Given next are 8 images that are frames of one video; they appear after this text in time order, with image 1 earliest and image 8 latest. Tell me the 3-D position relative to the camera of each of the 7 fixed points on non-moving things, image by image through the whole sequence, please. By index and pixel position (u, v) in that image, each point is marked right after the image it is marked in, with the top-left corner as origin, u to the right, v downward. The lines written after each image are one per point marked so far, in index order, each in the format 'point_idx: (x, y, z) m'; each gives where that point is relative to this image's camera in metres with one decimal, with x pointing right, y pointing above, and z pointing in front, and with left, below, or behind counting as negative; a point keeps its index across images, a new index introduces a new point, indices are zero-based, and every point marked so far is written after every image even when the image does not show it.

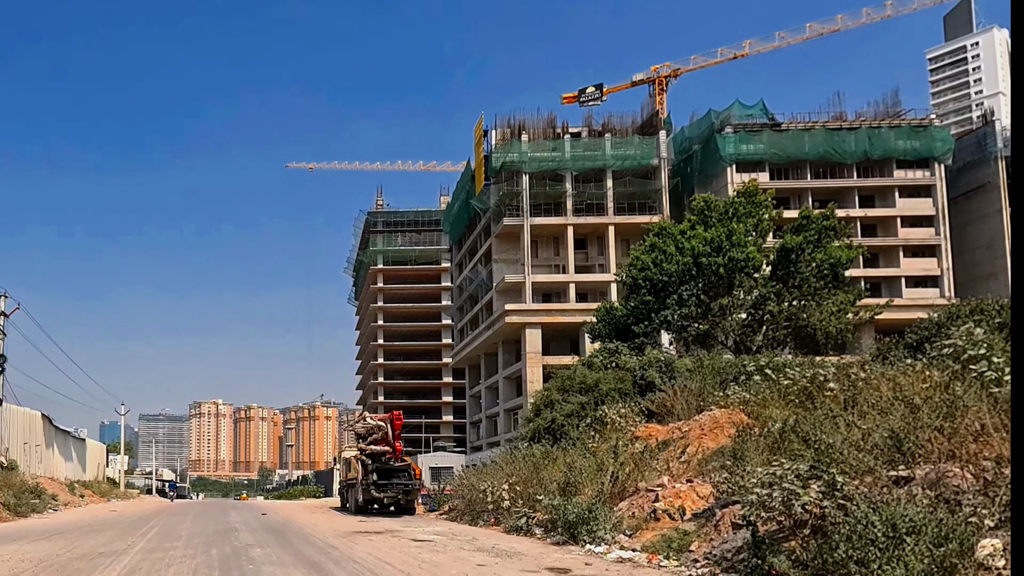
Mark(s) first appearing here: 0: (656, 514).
0: (+2.8, -4.4, +17.1) m
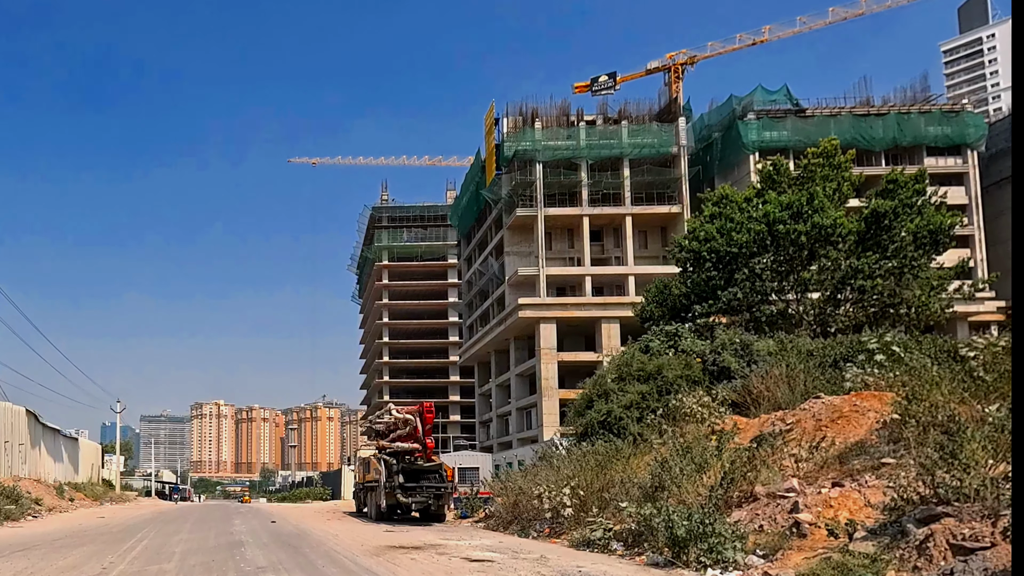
0: (+4.3, -3.5, +12.9) m
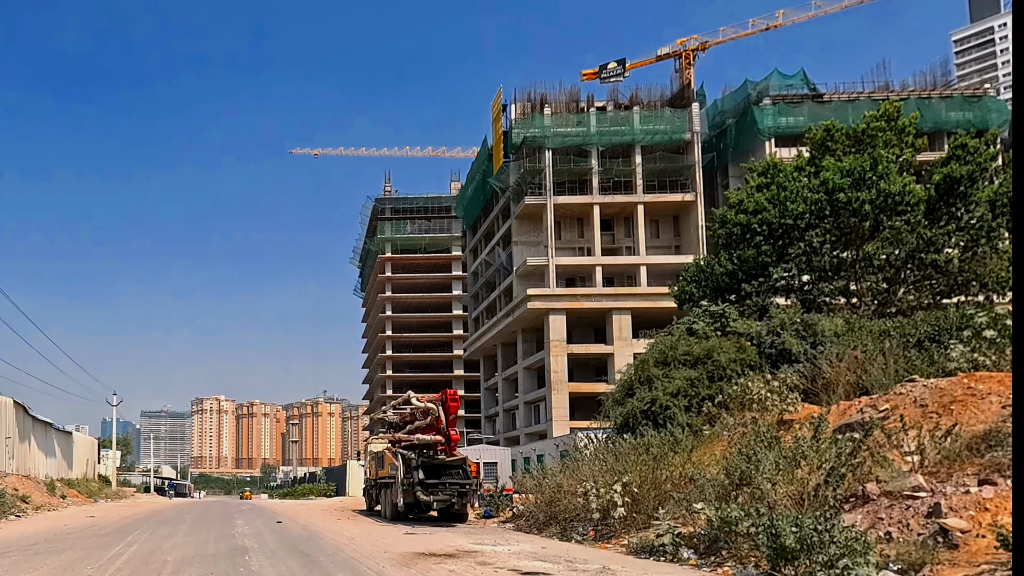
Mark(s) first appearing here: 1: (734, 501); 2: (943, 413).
0: (+5.1, -2.9, +10.2) m
1: (+3.6, -3.4, +14.1) m
2: (+7.0, -2.0, +14.3) m
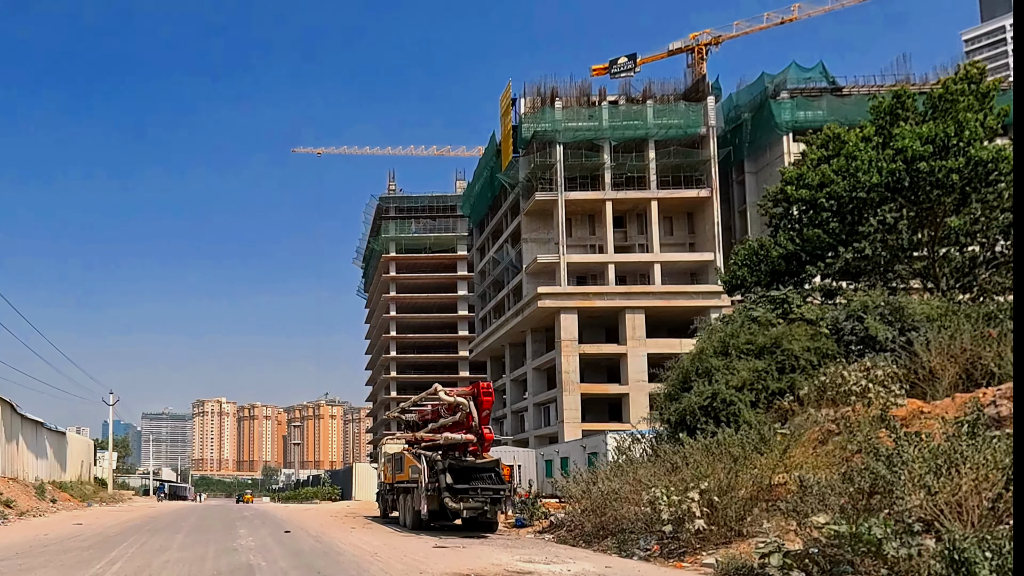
0: (+6.1, -2.4, +7.4) m
1: (+4.5, -2.9, +11.3) m
2: (+8.0, -1.5, +11.5) m
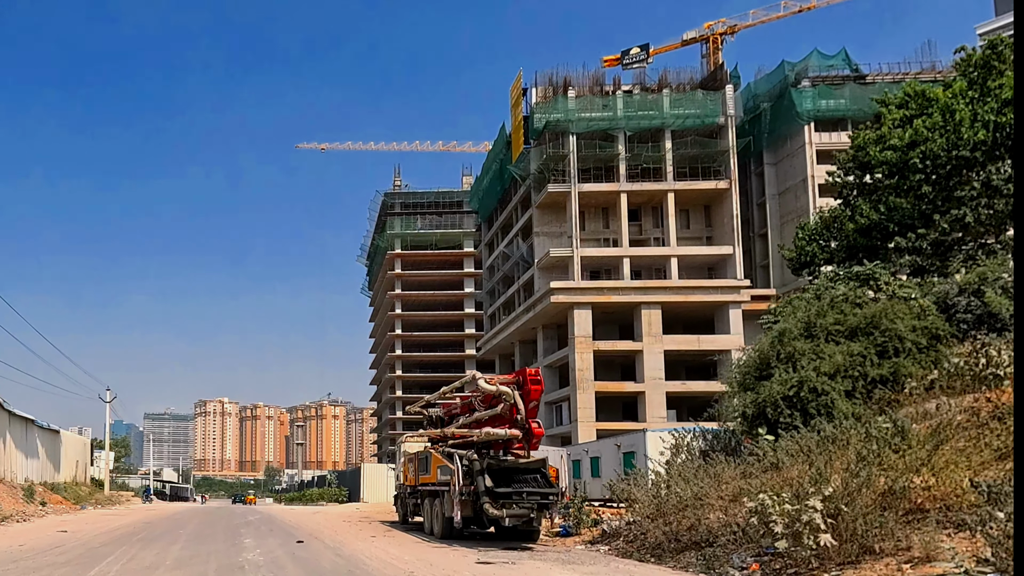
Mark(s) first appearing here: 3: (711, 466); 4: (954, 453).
0: (+7.1, -1.8, +4.4) m
1: (+5.5, -2.3, +8.2) m
2: (+9.0, -0.9, +8.4) m
3: (+3.9, -3.5, +18.3) m
4: (+6.3, -2.4, +13.1) m
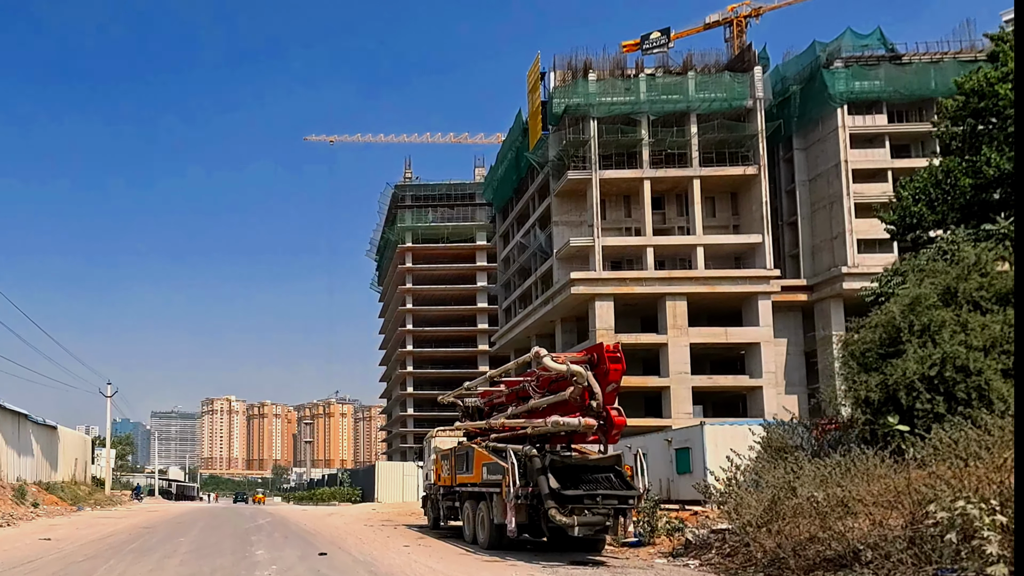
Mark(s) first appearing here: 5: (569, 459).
0: (+8.4, -1.0, +0.6) m
1: (+6.8, -1.5, +4.5) m
2: (+10.3, -0.1, +4.7) m
3: (+5.2, -2.7, +14.6) m
4: (+7.7, -1.6, +9.4) m
5: (+1.2, -3.4, +17.4) m
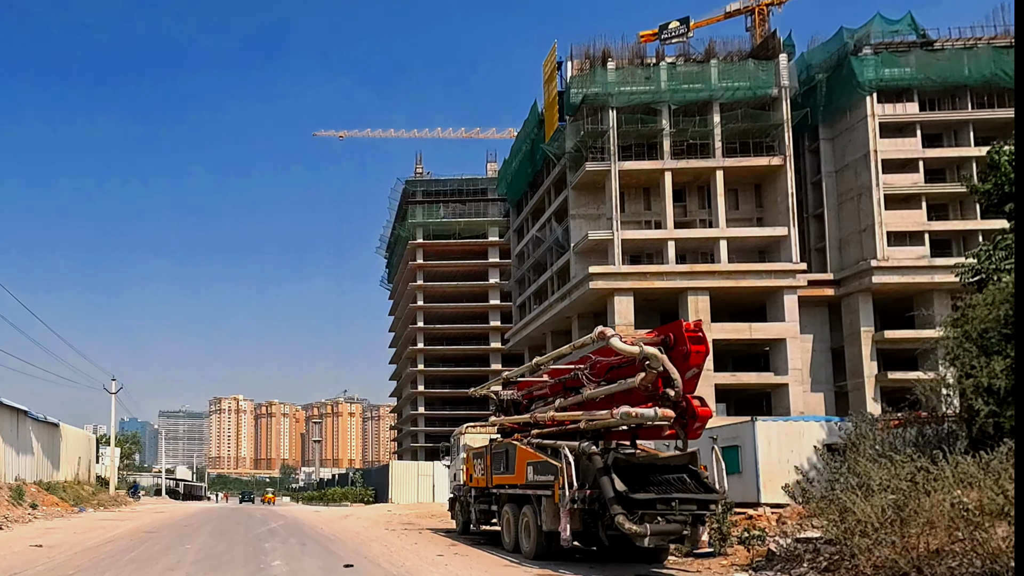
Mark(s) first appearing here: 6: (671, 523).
0: (+9.4, -0.5, -2.1) m
1: (+7.8, -1.0, +1.8) m
2: (+11.3, +0.4, +2.0) m
3: (+6.3, -2.2, +11.9) m
4: (+8.7, -1.1, +6.7) m
5: (+2.3, -2.8, +14.8) m
6: (+2.6, -3.8, +14.1) m
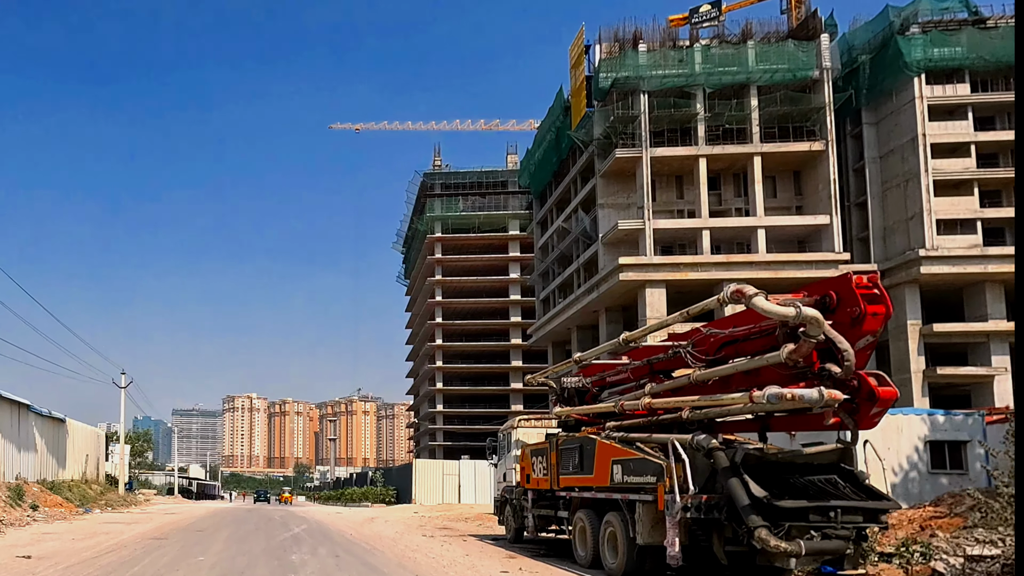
0: (+10.7, +0.3, -5.9) m
1: (+9.2, -0.3, -1.9) m
2: (+12.7, +1.1, -1.8) m
3: (+7.8, -1.4, +8.2) m
4: (+10.2, -0.3, +2.9) m
5: (+3.8, -2.1, +11.1) m
6: (+4.1, -3.0, +10.4) m
